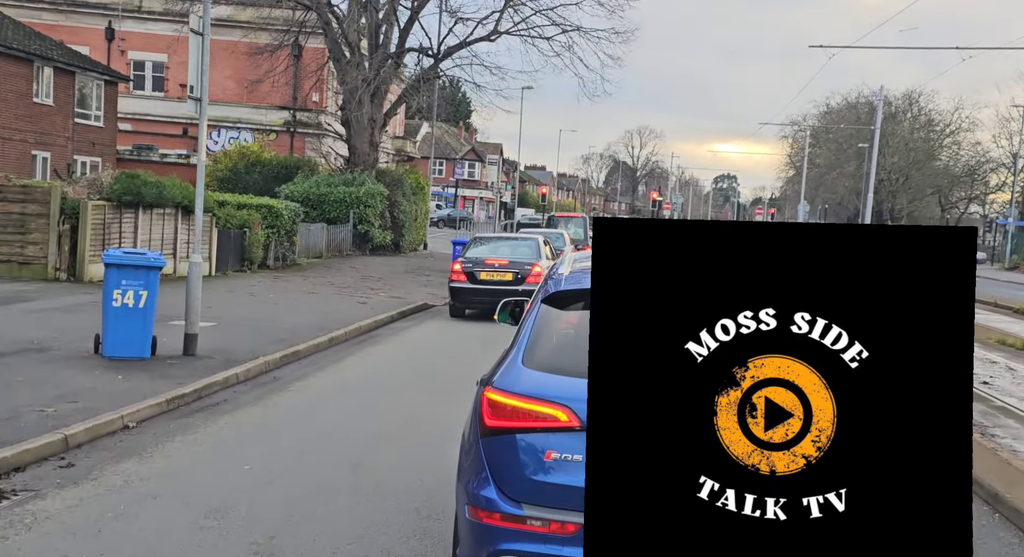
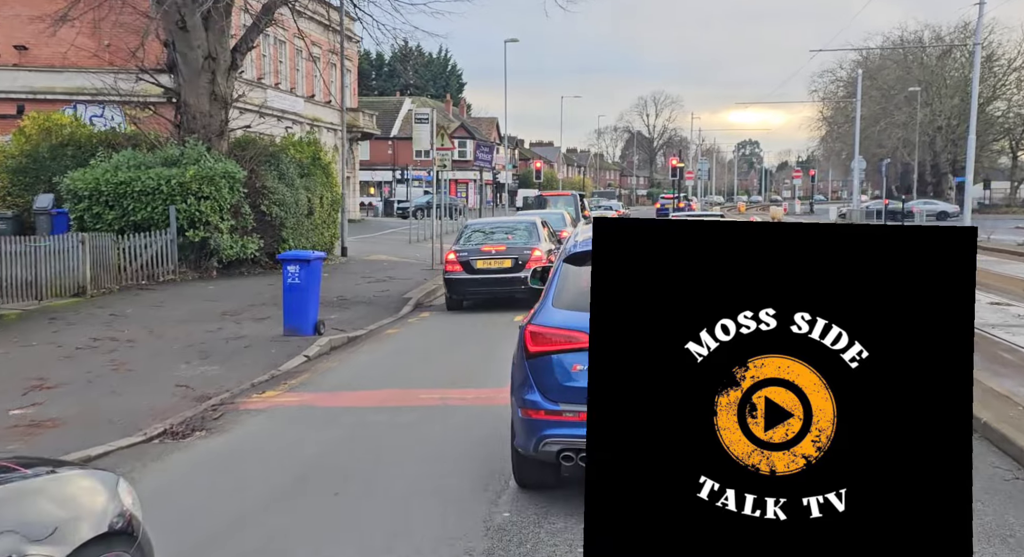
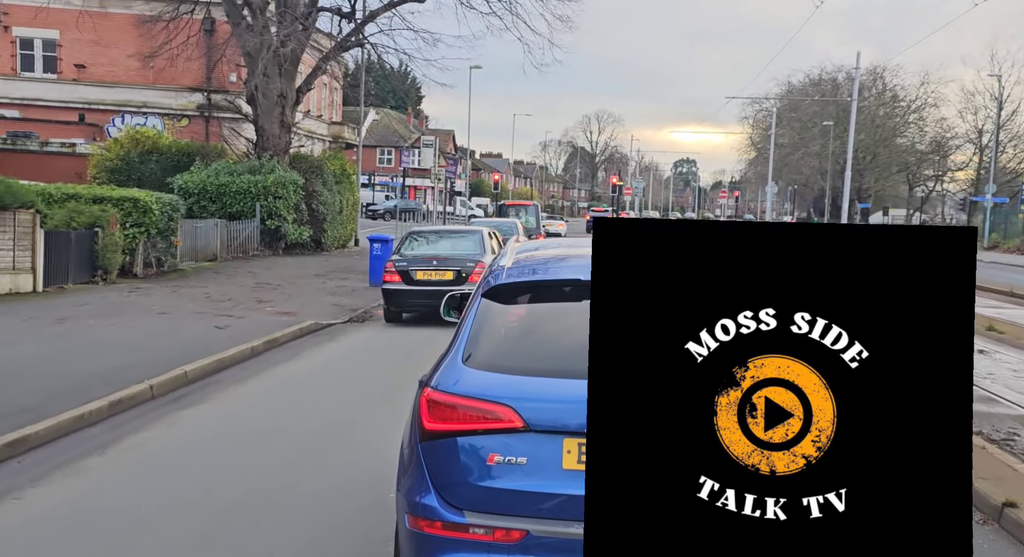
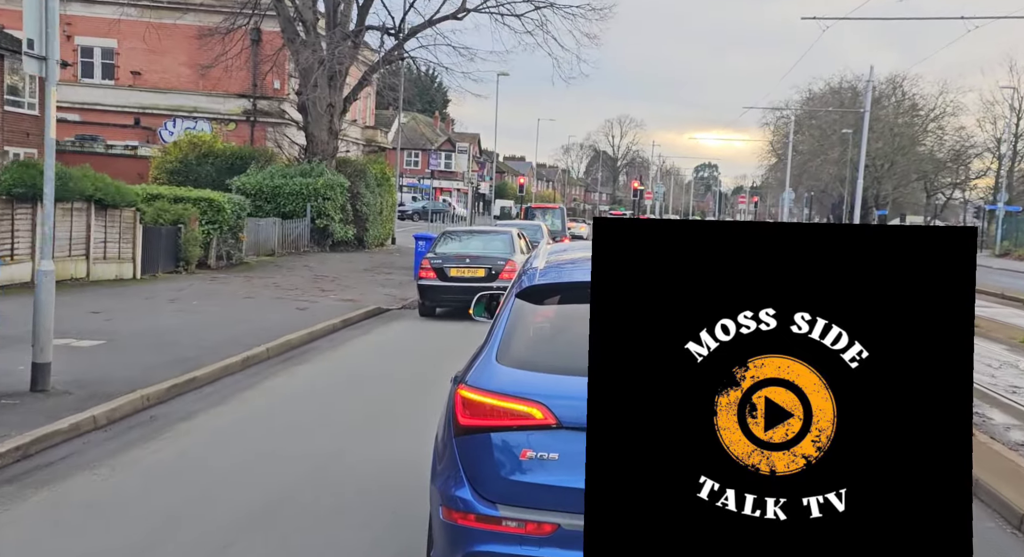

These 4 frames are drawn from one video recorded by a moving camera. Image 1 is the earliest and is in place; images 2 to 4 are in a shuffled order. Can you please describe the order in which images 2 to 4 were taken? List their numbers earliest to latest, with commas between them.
4, 3, 2
